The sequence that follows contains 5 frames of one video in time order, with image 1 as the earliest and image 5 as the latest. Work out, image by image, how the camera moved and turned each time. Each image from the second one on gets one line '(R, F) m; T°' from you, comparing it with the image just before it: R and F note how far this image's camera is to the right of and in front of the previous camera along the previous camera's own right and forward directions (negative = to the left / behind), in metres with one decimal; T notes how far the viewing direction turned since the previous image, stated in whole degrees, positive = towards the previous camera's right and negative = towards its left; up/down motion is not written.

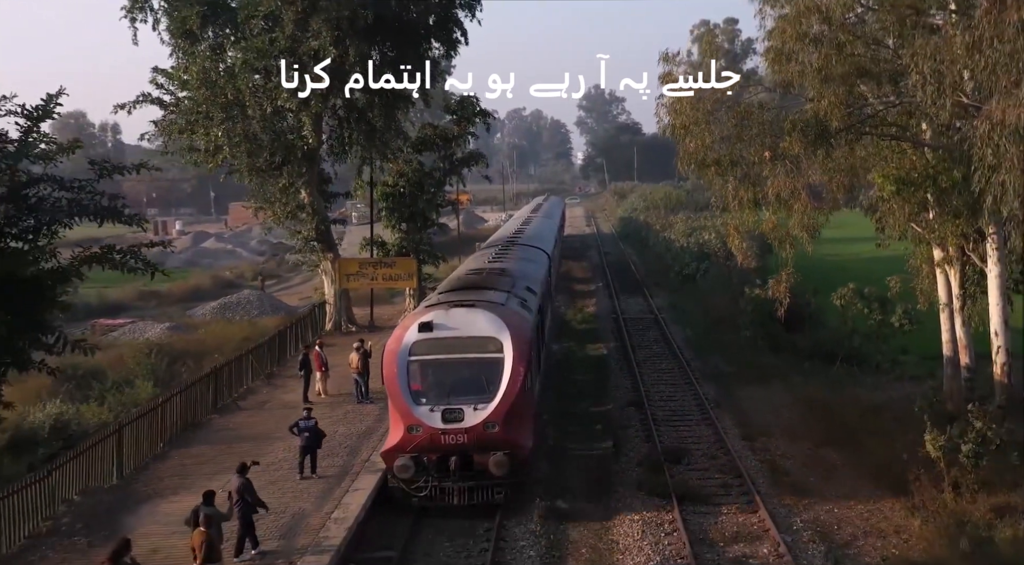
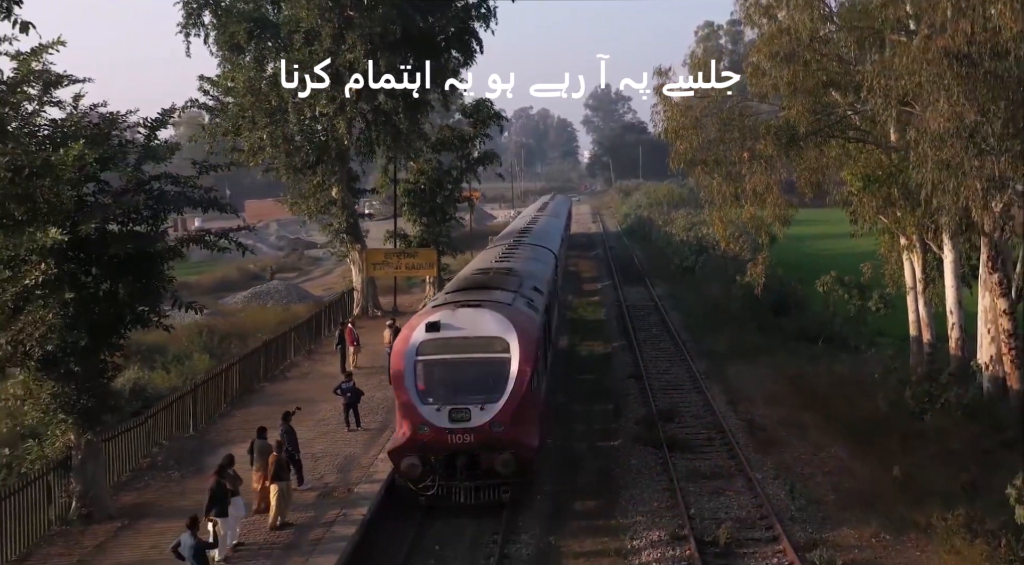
(-0.1, -3.1) m; 0°
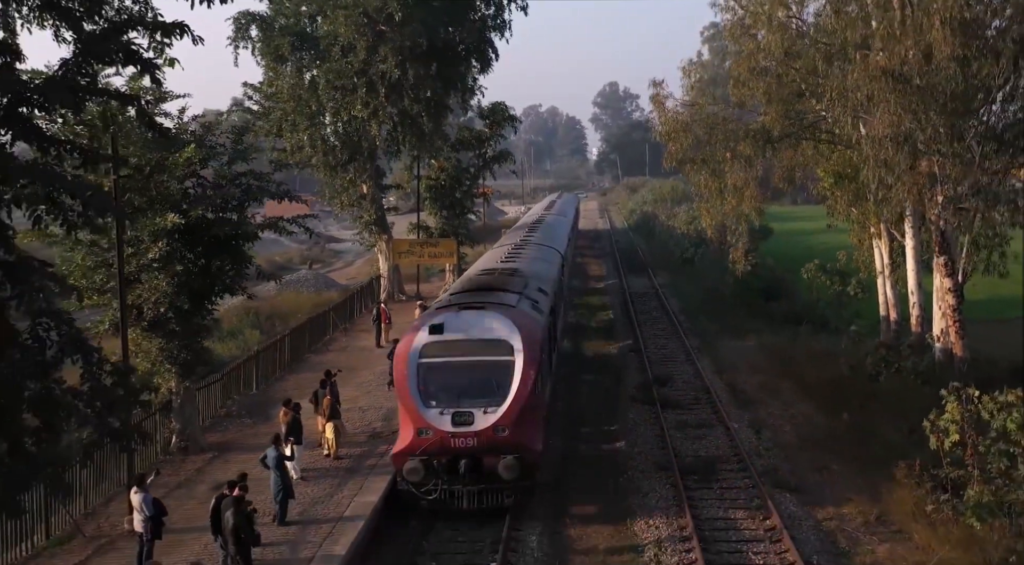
(-0.1, -3.5) m; 0°
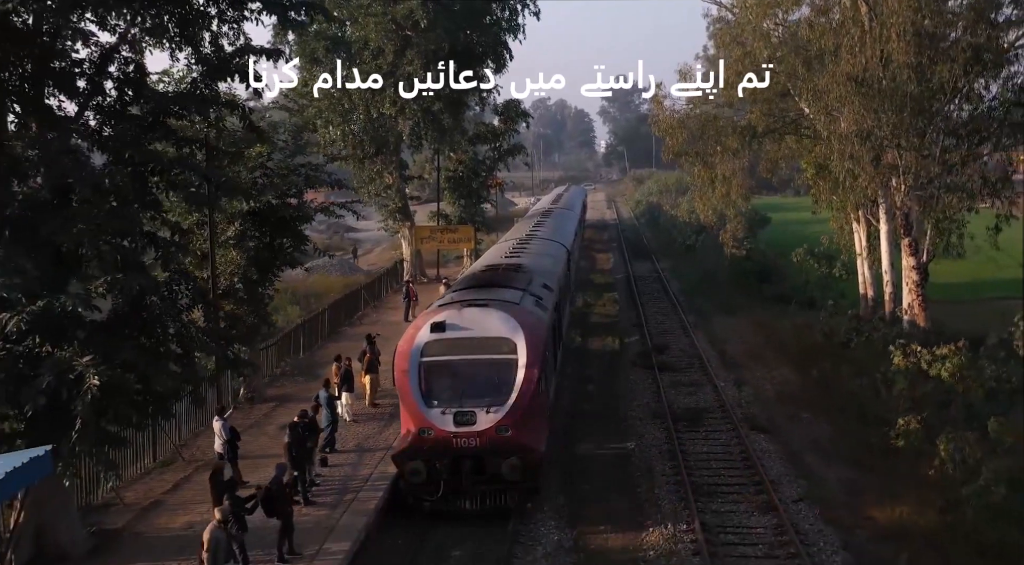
(-0.1, -3.3) m; 0°
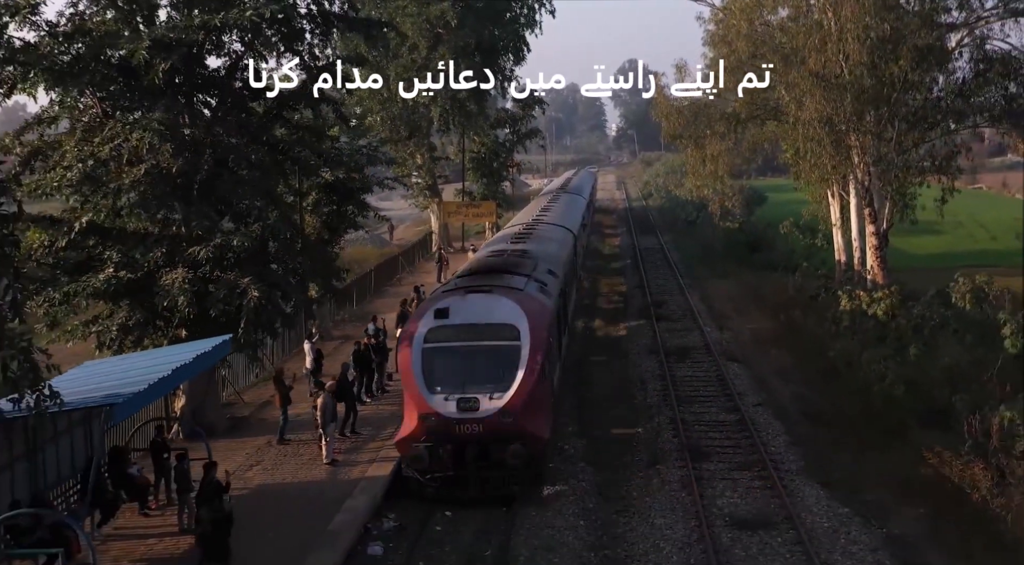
(-0.2, -4.9) m; 0°
